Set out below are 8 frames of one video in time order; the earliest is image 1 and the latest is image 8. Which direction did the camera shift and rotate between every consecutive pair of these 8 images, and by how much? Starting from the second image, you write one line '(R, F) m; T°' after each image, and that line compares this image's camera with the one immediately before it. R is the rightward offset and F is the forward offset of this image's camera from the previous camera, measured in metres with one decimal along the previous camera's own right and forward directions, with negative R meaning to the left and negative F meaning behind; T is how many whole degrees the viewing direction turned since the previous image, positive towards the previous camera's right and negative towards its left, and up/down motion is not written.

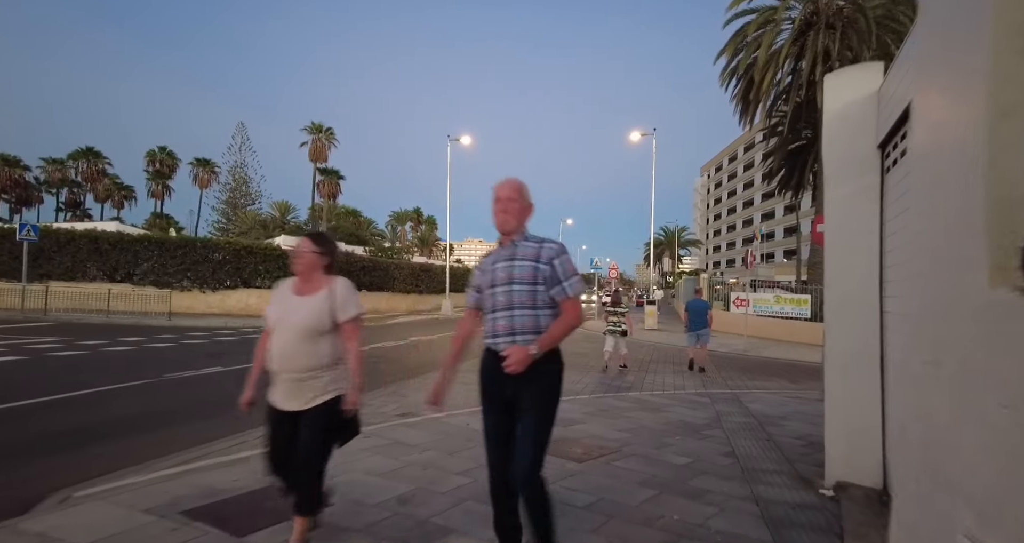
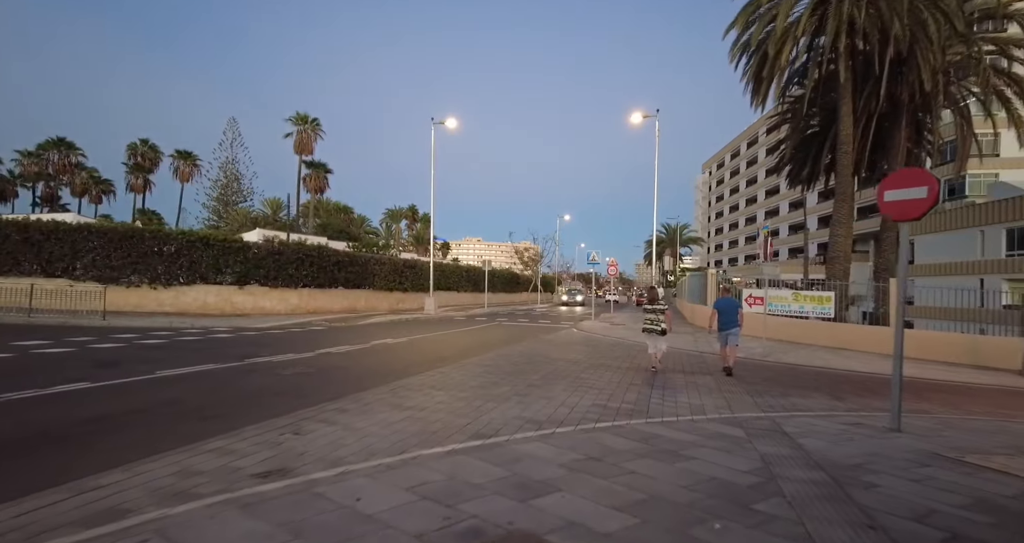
(+0.5, +2.3) m; 0°
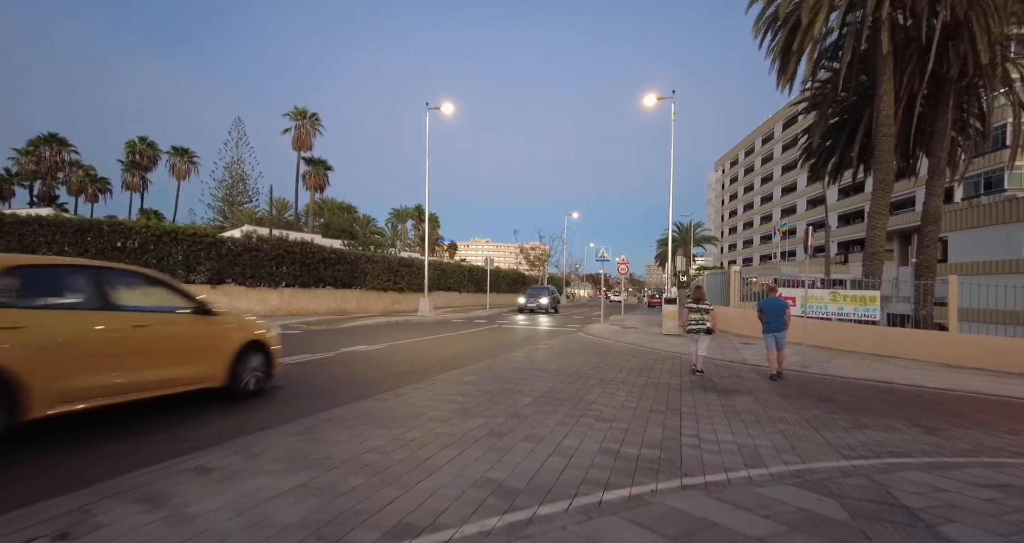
(+0.4, +2.2) m; -1°
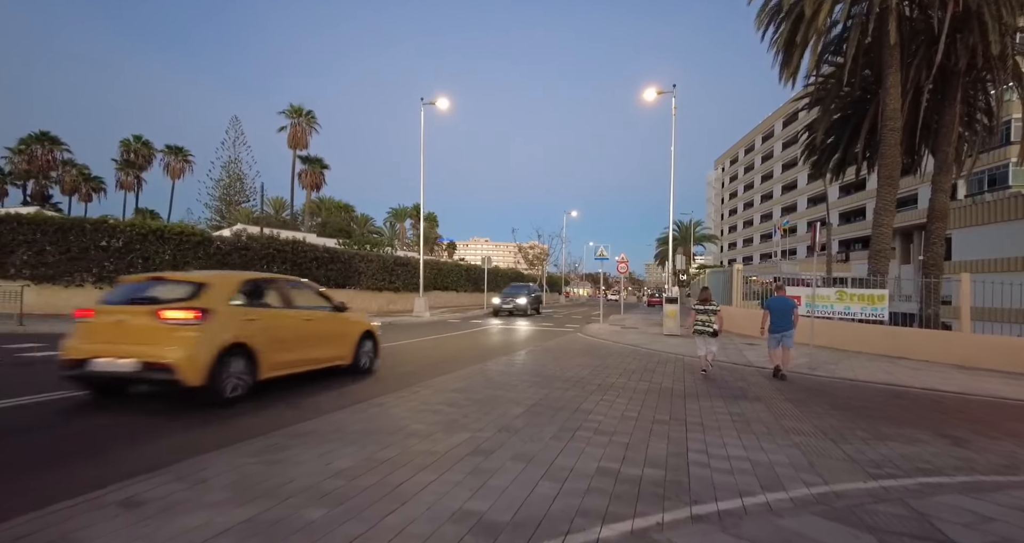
(+0.1, +0.5) m; 0°
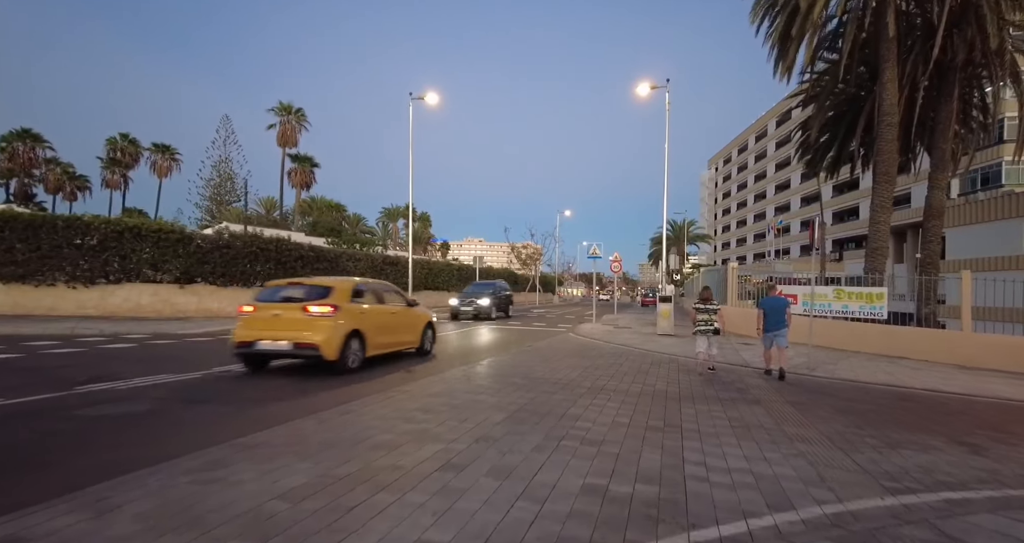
(+0.2, +0.5) m; +1°
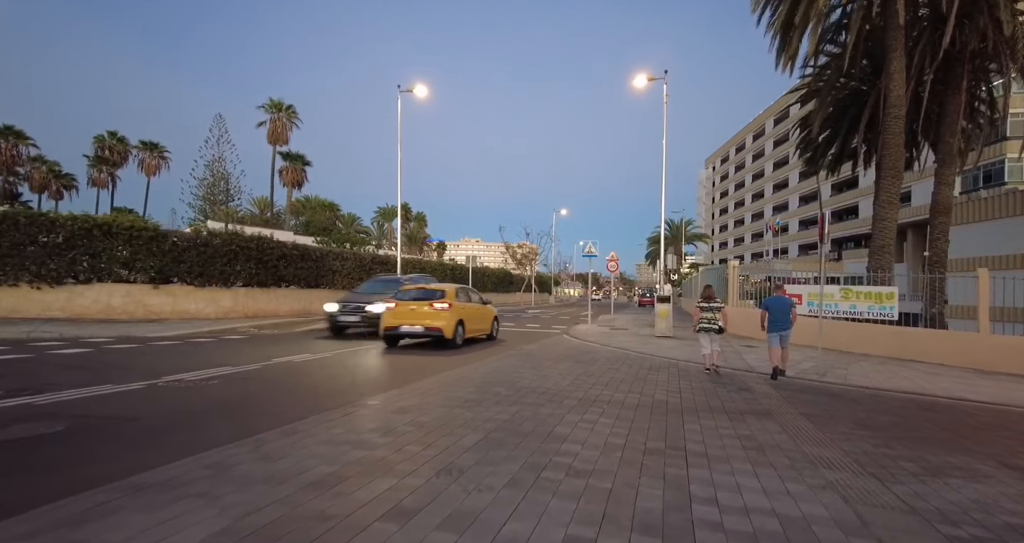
(+0.2, +0.9) m; 0°
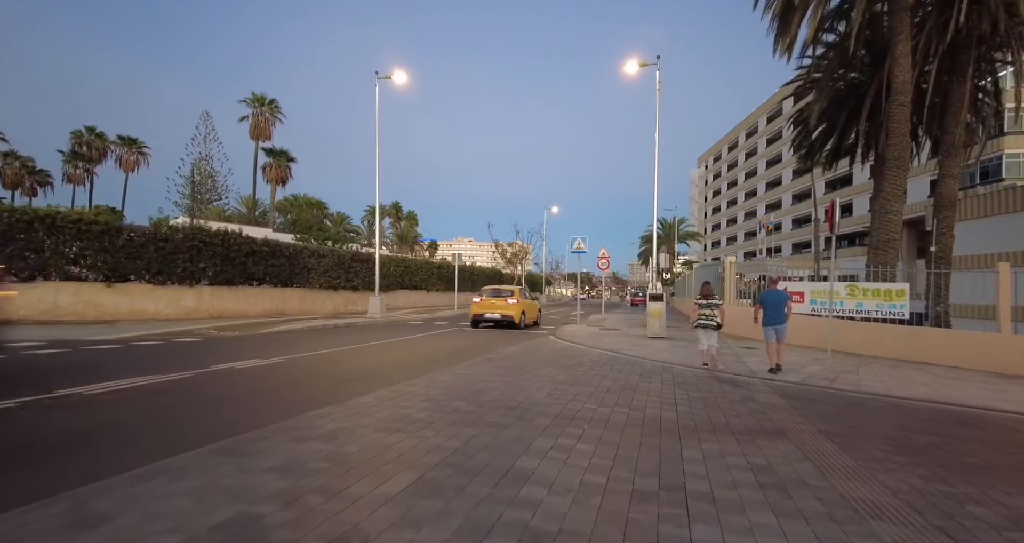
(+0.4, +1.2) m; +1°
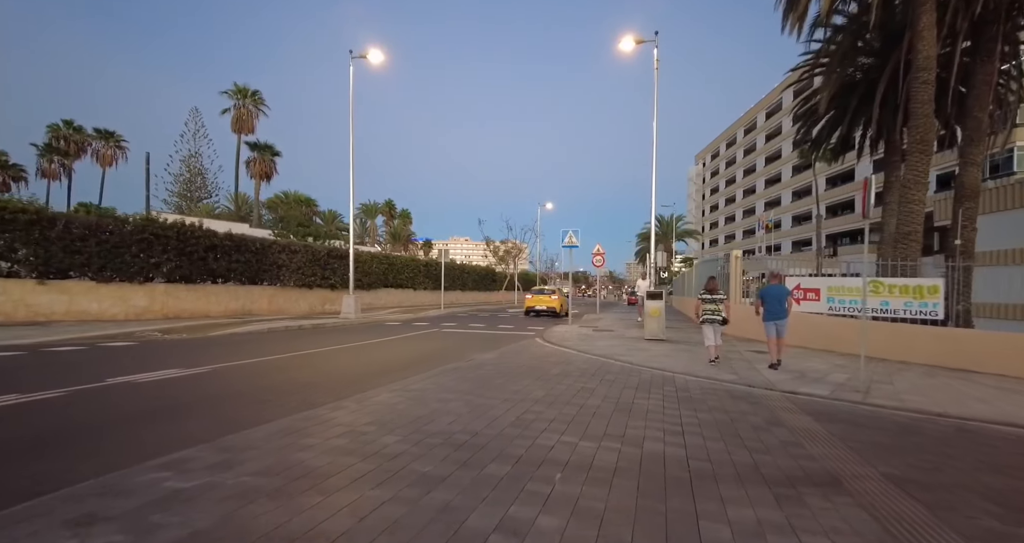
(+0.4, +1.7) m; 0°
